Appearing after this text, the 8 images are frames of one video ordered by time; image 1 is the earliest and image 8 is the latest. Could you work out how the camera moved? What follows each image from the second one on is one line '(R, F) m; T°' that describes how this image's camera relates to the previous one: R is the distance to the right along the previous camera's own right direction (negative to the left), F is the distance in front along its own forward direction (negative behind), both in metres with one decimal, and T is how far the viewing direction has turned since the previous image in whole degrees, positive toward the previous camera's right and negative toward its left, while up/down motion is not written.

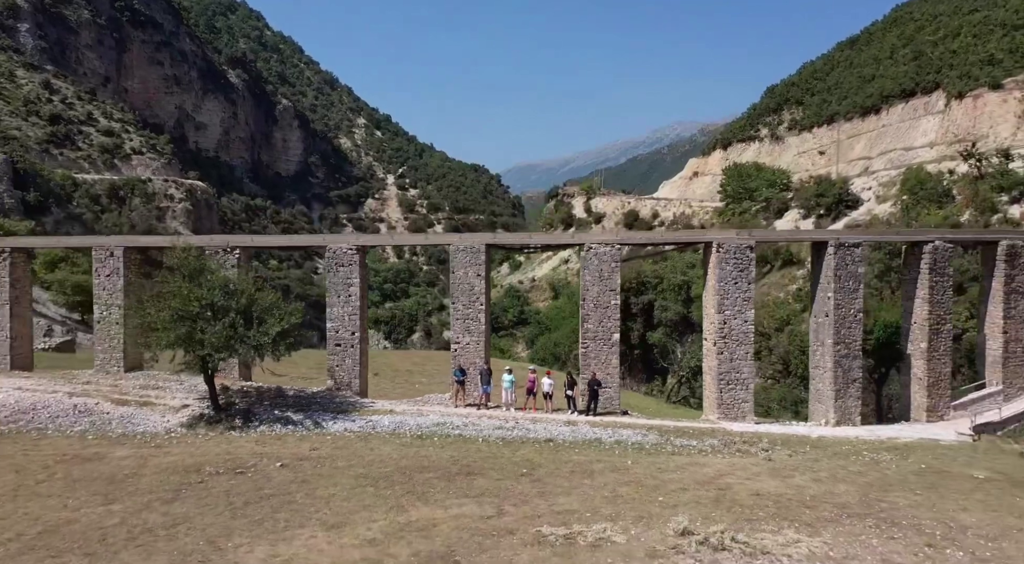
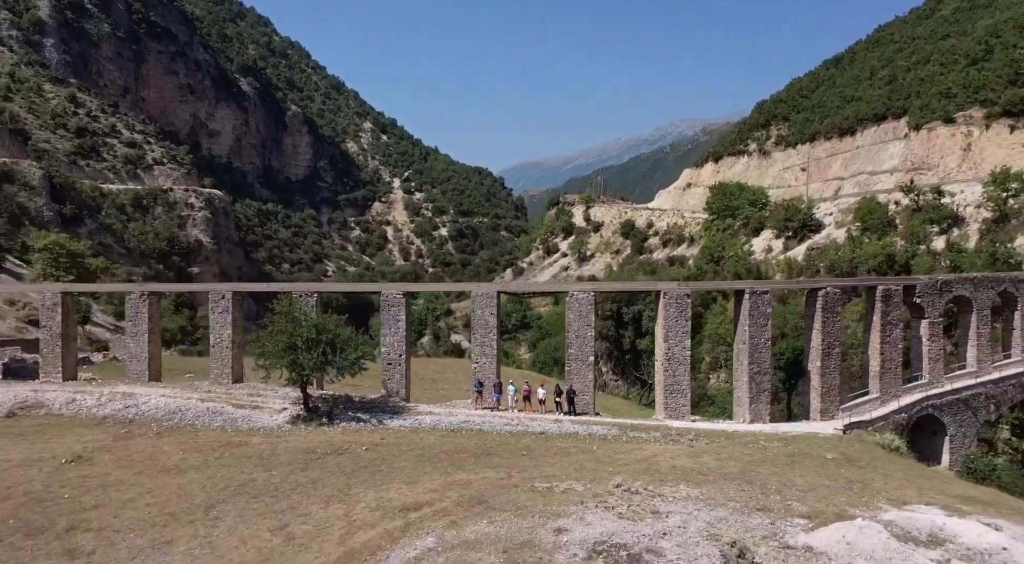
(0.0, -4.4) m; 0°
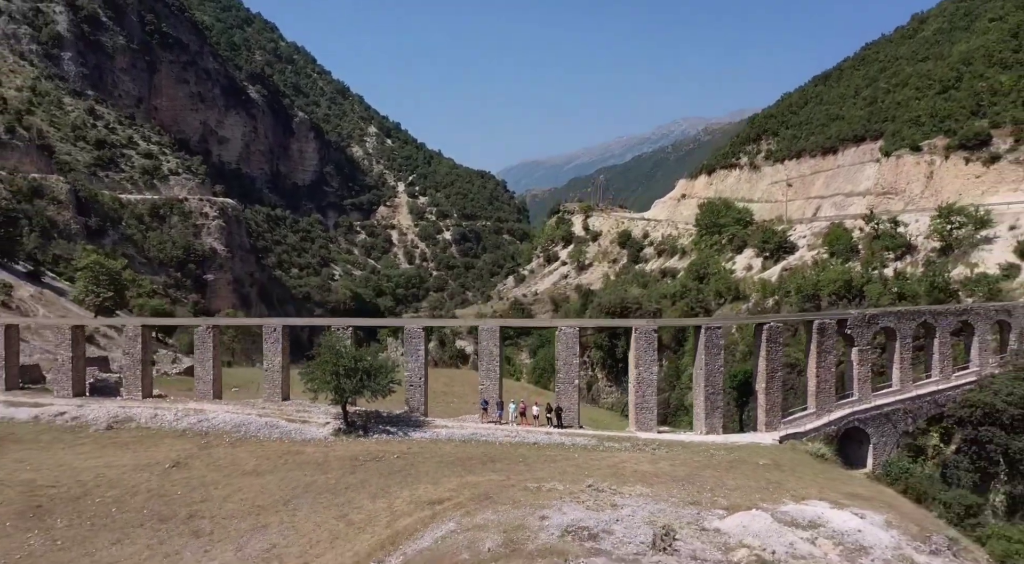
(+0.1, -3.6) m; 0°
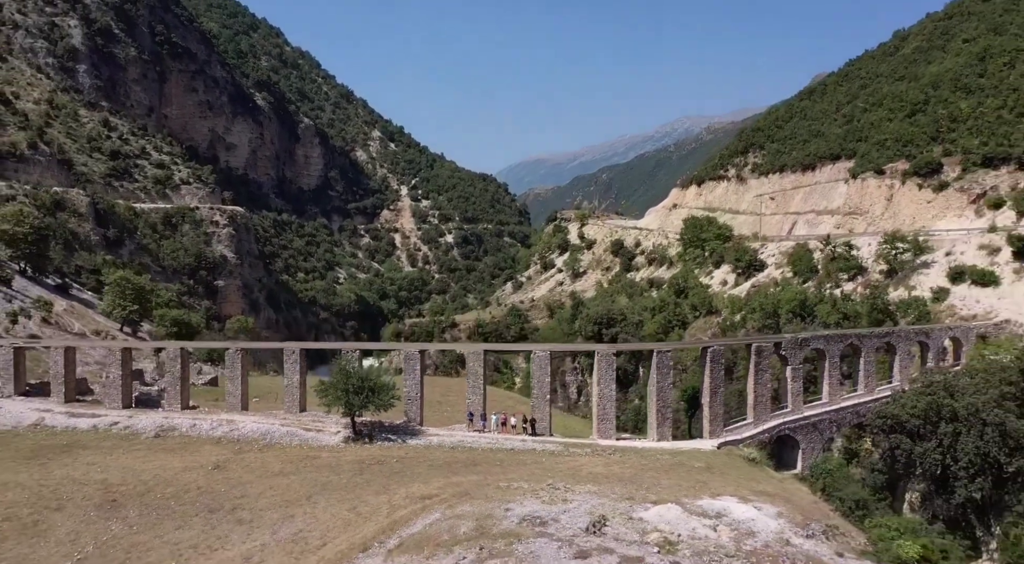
(+0.7, -3.6) m; 0°
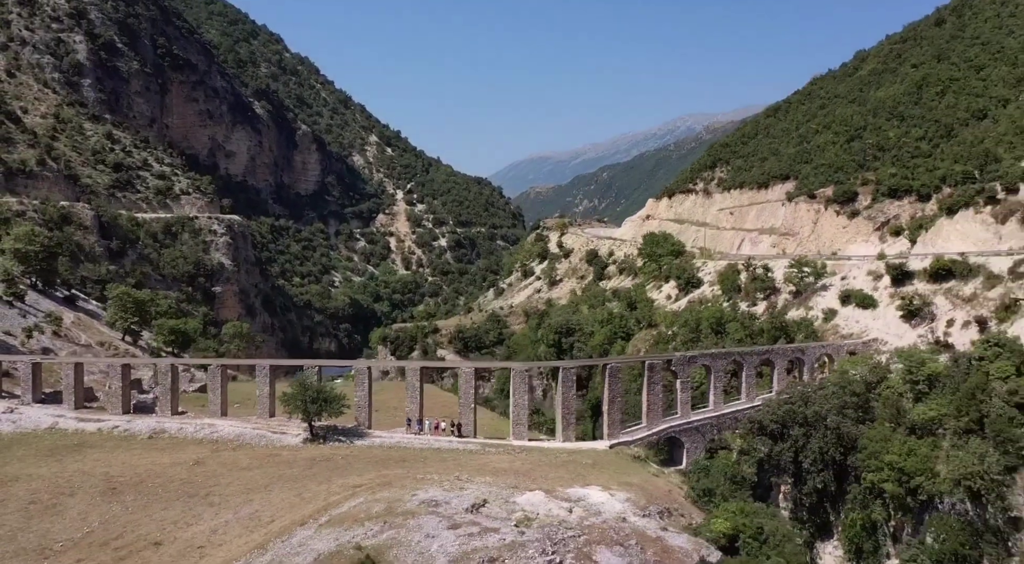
(+2.8, -4.8) m; 0°
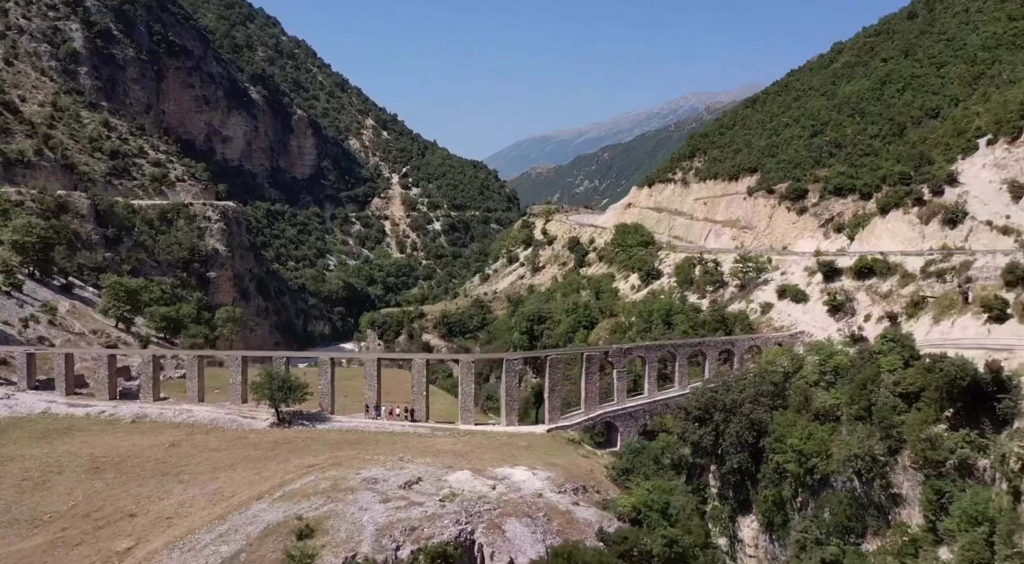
(+2.3, -2.7) m; 0°
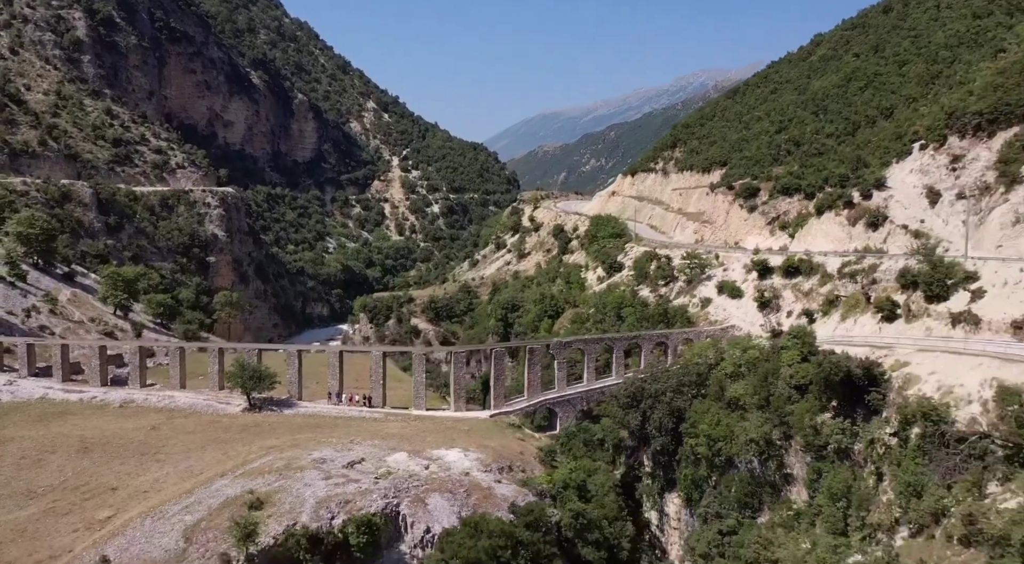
(+2.9, -3.2) m; -1°
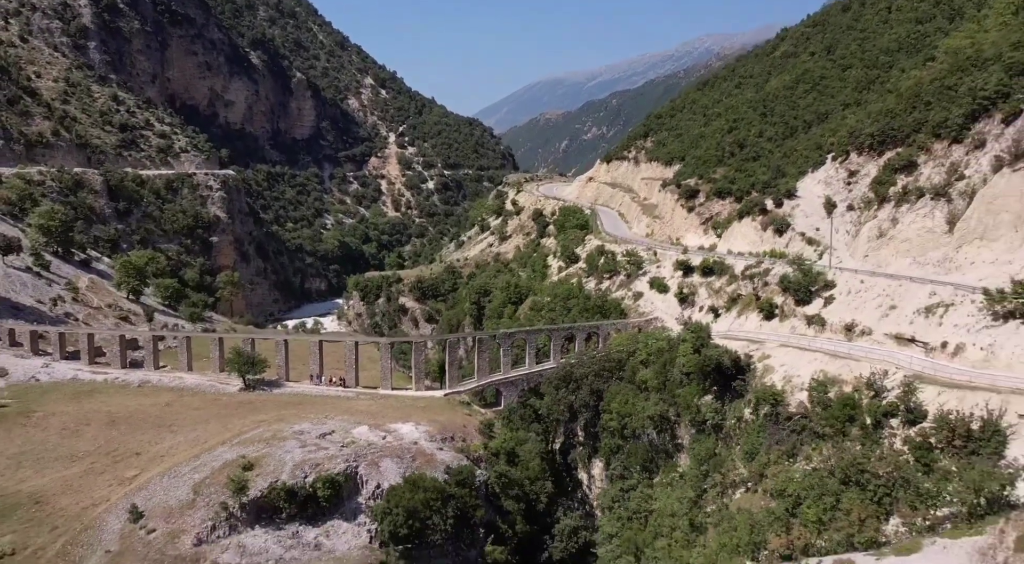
(+3.0, -6.5) m; 0°
